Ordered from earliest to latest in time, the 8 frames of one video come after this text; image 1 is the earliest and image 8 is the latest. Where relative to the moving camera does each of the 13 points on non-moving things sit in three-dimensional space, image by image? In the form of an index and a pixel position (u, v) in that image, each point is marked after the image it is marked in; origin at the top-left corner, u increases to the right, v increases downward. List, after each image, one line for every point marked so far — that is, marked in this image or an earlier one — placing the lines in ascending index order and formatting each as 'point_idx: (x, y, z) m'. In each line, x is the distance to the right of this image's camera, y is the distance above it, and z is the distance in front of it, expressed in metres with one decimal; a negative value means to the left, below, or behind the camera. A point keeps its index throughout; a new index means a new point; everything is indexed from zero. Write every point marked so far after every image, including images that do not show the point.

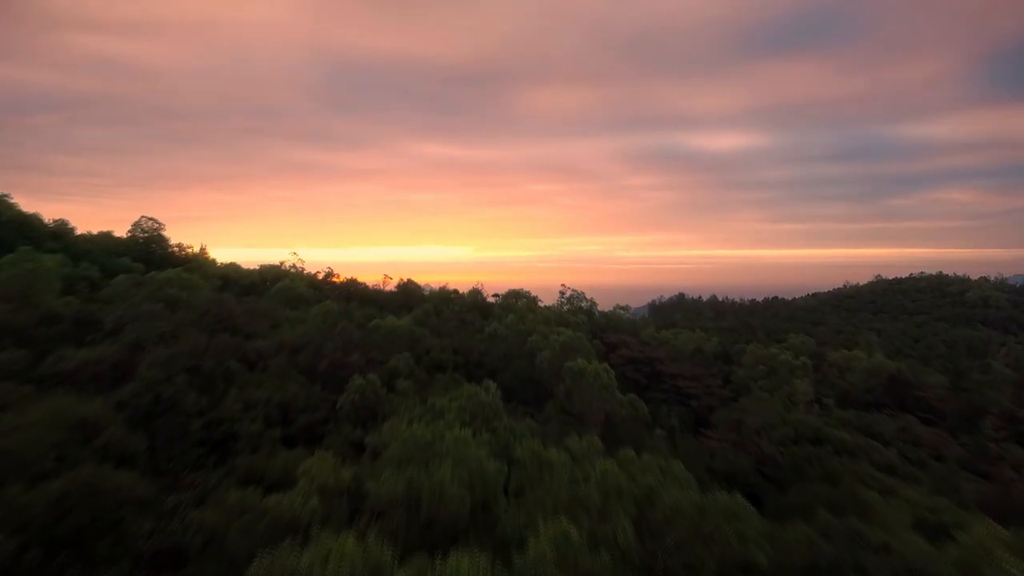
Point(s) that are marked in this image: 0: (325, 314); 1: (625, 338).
0: (-3.1, -0.4, +10.3) m
1: (+2.7, -1.2, +15.2) m
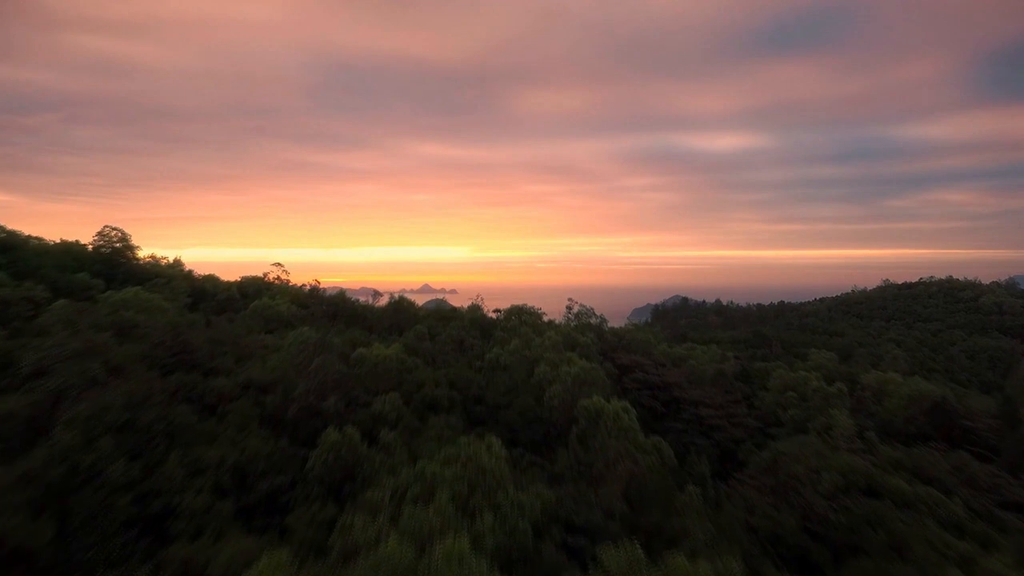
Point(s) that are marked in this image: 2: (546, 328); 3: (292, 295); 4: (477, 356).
0: (-3.0, -0.8, +9.0) m
1: (+2.8, -1.5, +13.8) m
2: (+0.6, -1.2, +13.0) m
3: (-5.0, -0.2, +14.3) m
4: (-0.6, -1.2, +10.5) m
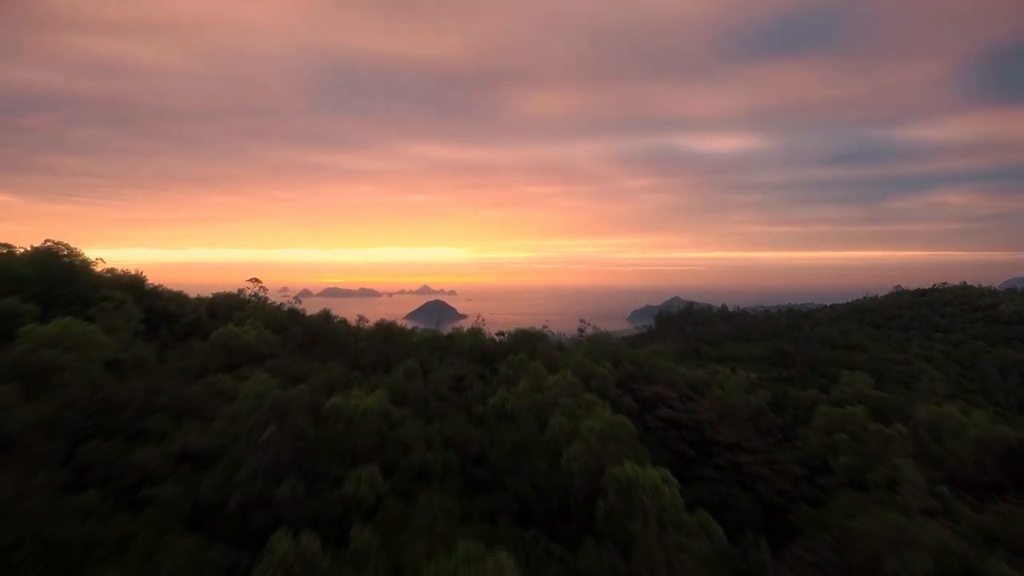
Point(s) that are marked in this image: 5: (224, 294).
0: (-2.9, -1.2, +7.3) m
1: (+2.9, -2.0, +12.1) m
2: (+0.7, -1.6, +11.3) m
3: (-4.9, -0.6, +12.6) m
4: (-0.5, -1.6, +8.8) m
5: (-6.4, -0.1, +13.9) m
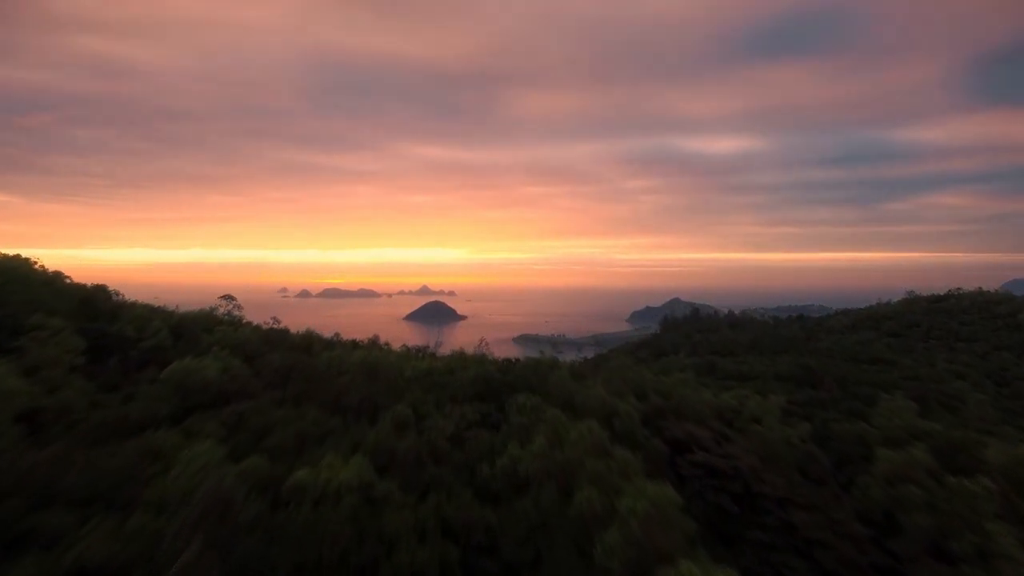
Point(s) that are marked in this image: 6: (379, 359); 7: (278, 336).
0: (-2.8, -1.6, +5.6) m
1: (+3.0, -2.3, +10.5) m
2: (+0.8, -2.0, +9.7) m
3: (-4.8, -0.9, +11.0) m
4: (-0.3, -2.0, +7.1) m
5: (-6.3, -0.5, +12.3) m
6: (-2.2, -1.2, +10.2) m
7: (-4.5, -0.9, +11.9) m
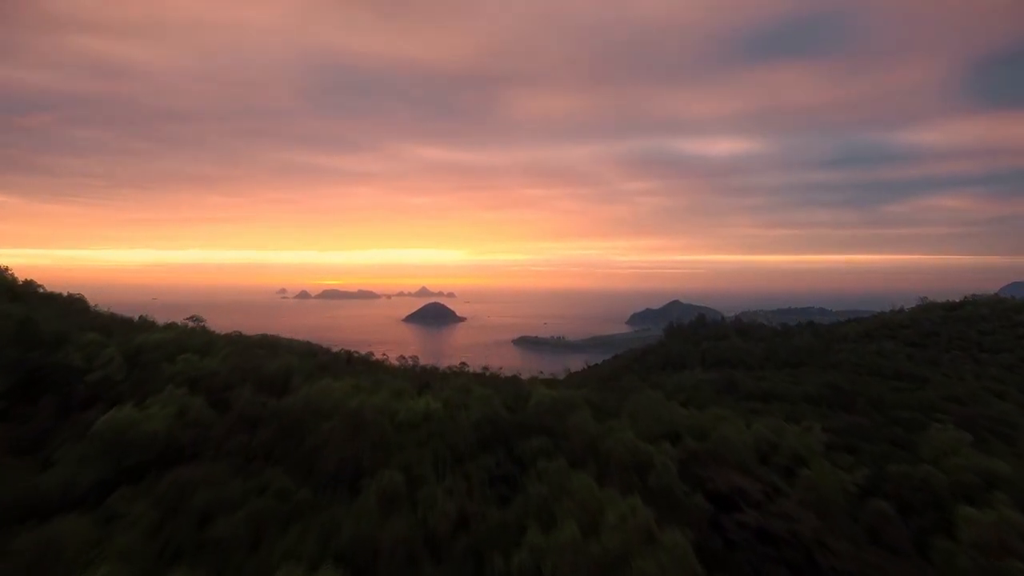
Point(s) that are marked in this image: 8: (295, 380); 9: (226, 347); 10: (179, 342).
0: (-2.6, -1.9, +4.0) m
1: (+3.2, -2.7, +8.9) m
2: (+1.0, -2.3, +8.1) m
3: (-4.6, -1.3, +9.4) m
4: (-0.1, -2.3, +5.5) m
5: (-6.1, -0.8, +10.7) m
6: (-2.0, -1.5, +8.6) m
7: (-4.3, -1.3, +10.3) m
8: (-3.5, -1.5, +10.1) m
9: (-5.6, -1.3, +12.5) m
10: (-5.9, -0.9, +11.1) m
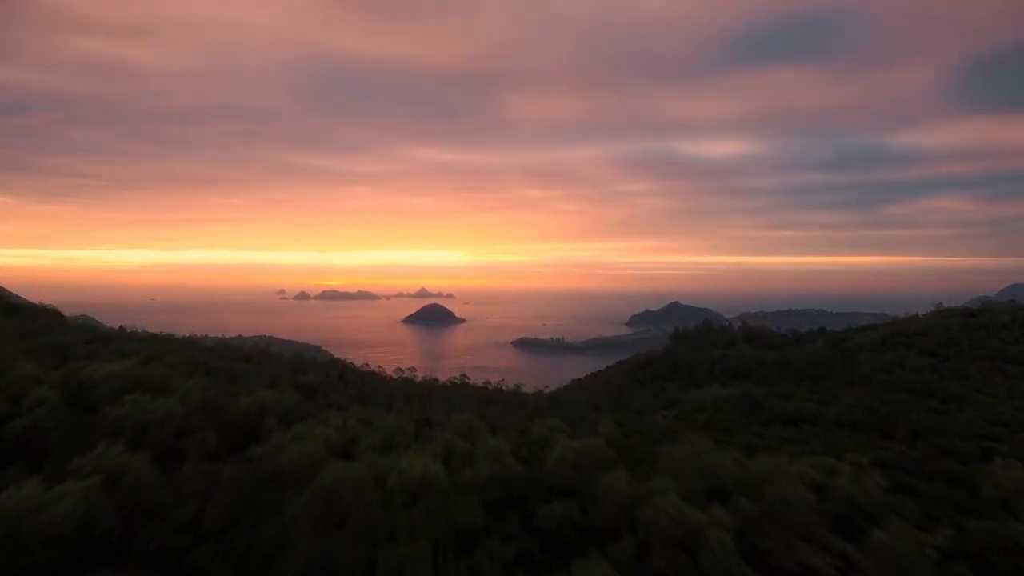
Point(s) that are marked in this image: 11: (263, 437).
0: (-2.4, -2.2, +2.4) m
1: (+3.4, -3.0, +7.3) m
2: (+1.2, -2.7, +6.4) m
3: (-4.4, -1.6, +7.7) m
4: (+0.1, -2.6, +3.9) m
5: (-5.9, -1.2, +9.0) m
6: (-1.8, -1.9, +7.0) m
7: (-4.1, -1.6, +8.6) m
8: (-3.3, -1.8, +8.4) m
9: (-5.4, -1.7, +10.8) m
10: (-5.7, -1.3, +9.5) m
11: (-3.3, -1.8, +8.1) m
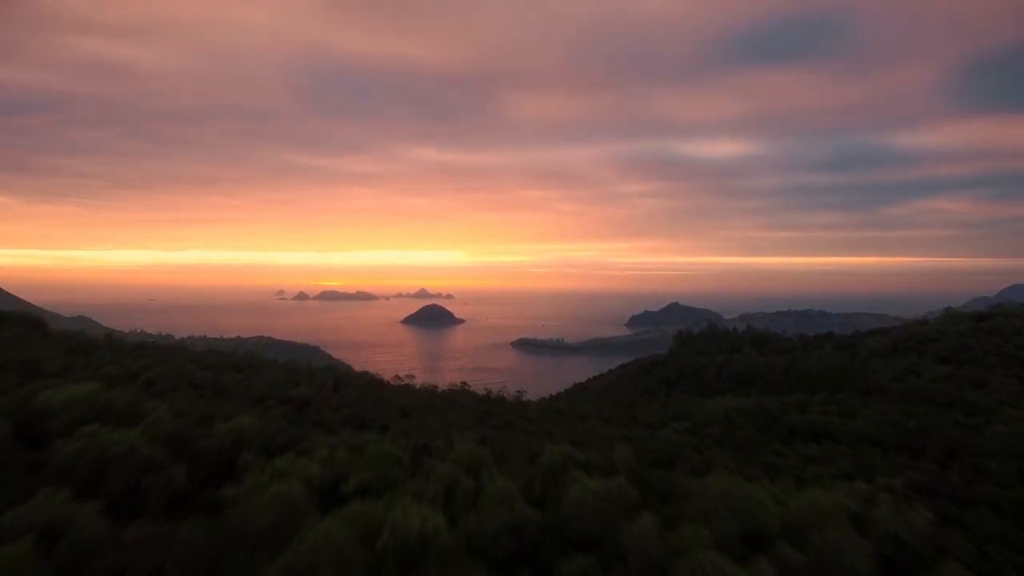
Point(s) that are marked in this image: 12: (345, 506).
0: (-2.3, -2.4, +1.4) m
1: (+3.5, -3.2, +6.3) m
2: (+1.3, -2.9, +5.4) m
3: (-4.3, -1.8, +6.7) m
4: (+0.2, -2.8, +2.9) m
5: (-5.8, -1.4, +8.0) m
6: (-1.7, -2.0, +6.0) m
7: (-4.0, -1.8, +7.6) m
8: (-3.2, -2.0, +7.4) m
9: (-5.3, -1.9, +9.8) m
10: (-5.6, -1.5, +8.4) m
11: (-3.2, -2.0, +7.1) m
12: (-1.7, -2.1, +6.3) m
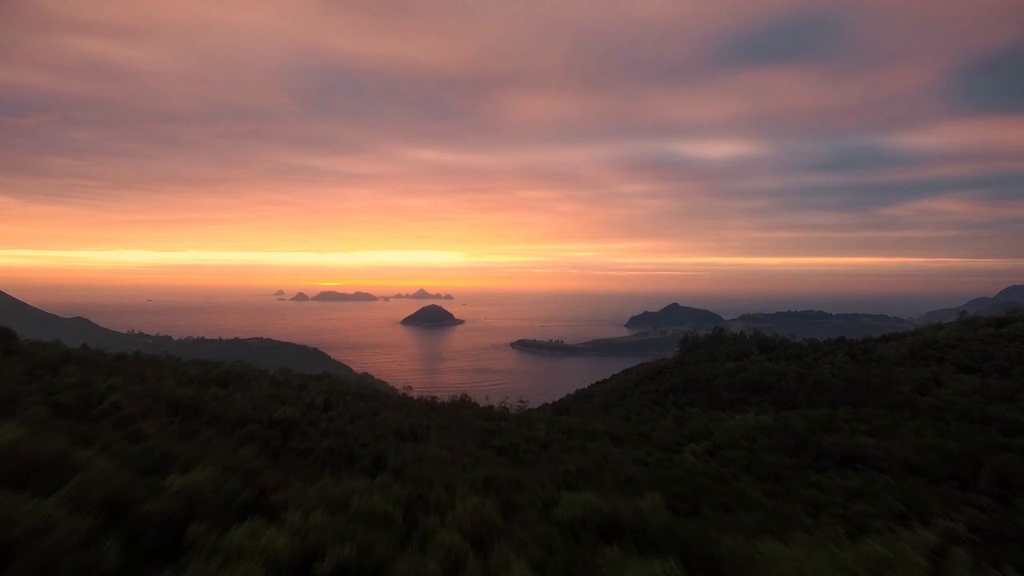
0: (-2.1, -2.7, -0.1) m
1: (+3.7, -3.5, +4.7) m
2: (+1.5, -3.2, +3.9) m
3: (-4.1, -2.1, +5.2) m
4: (+0.4, -3.1, +1.4) m
5: (-5.6, -1.7, +6.5) m
6: (-1.5, -2.3, +4.4) m
7: (-3.8, -2.1, +6.1) m
8: (-3.0, -2.3, +5.9) m
9: (-5.1, -2.2, +8.3) m
10: (-5.4, -1.8, +6.9) m
11: (-3.0, -2.3, +5.6) m
12: (-1.6, -2.3, +4.8) m
